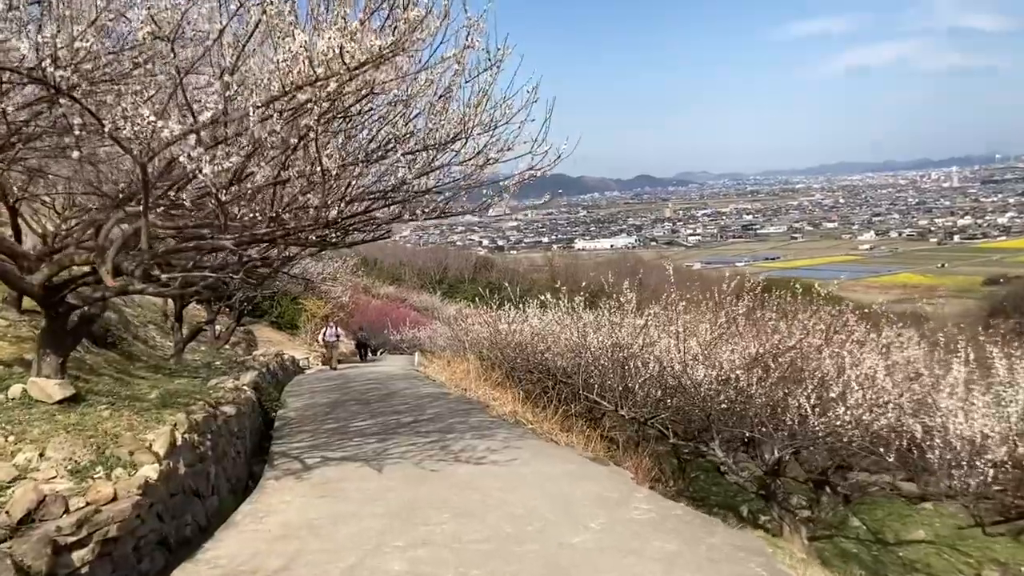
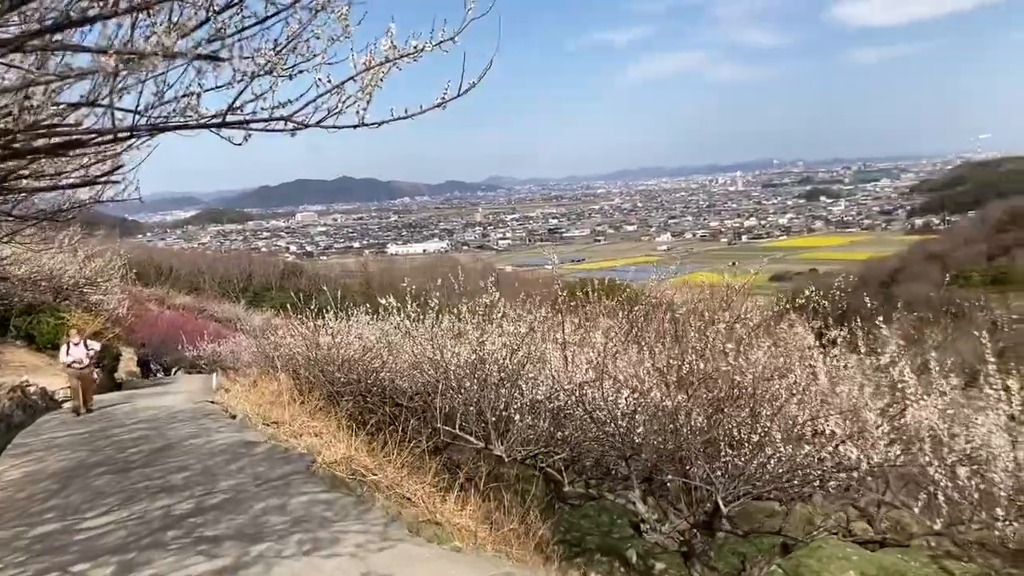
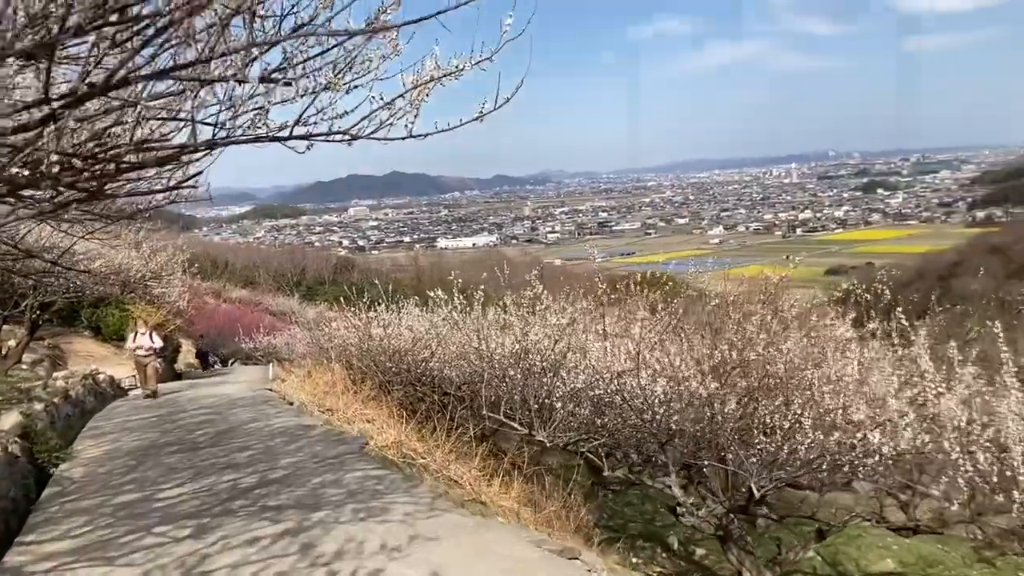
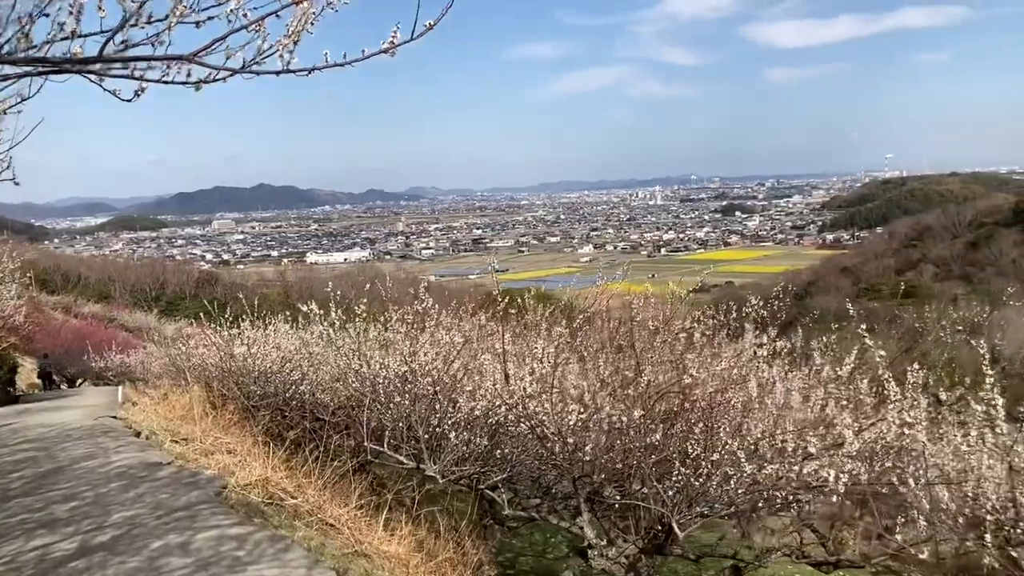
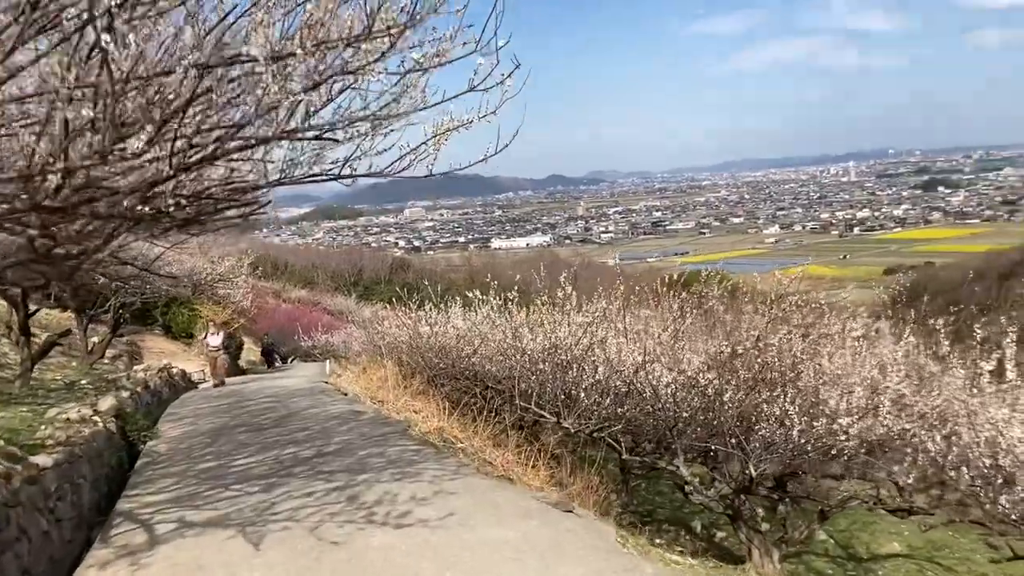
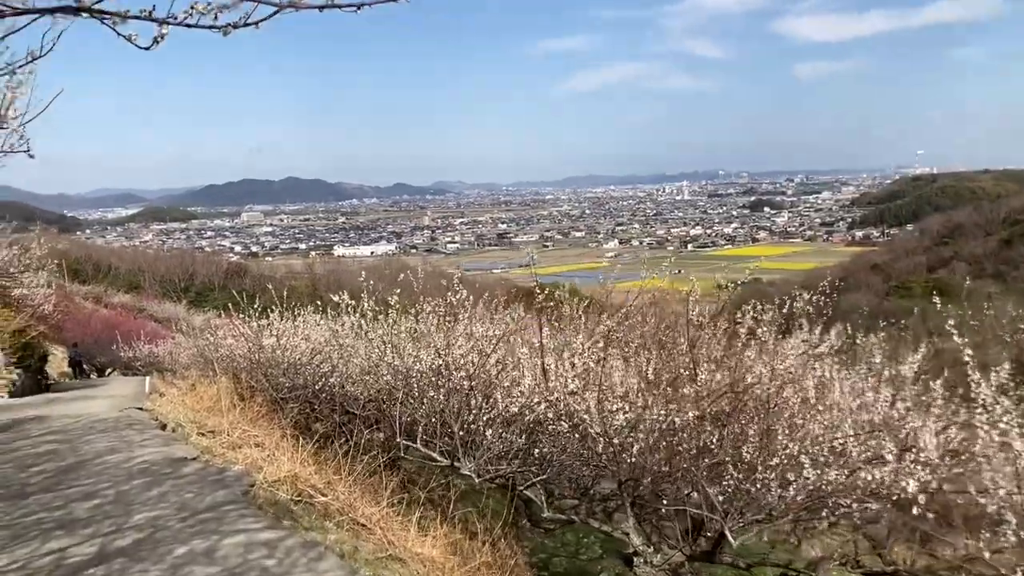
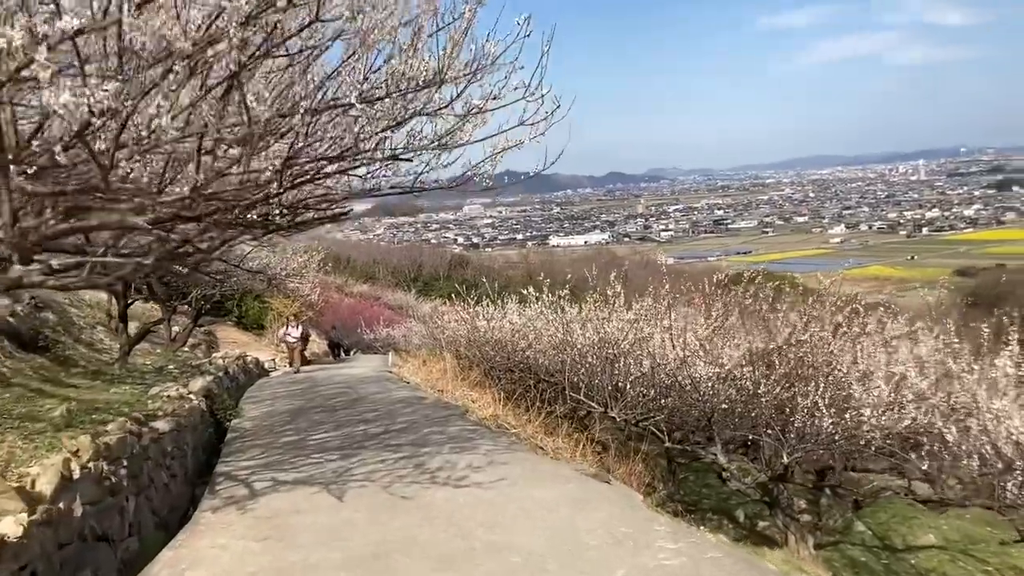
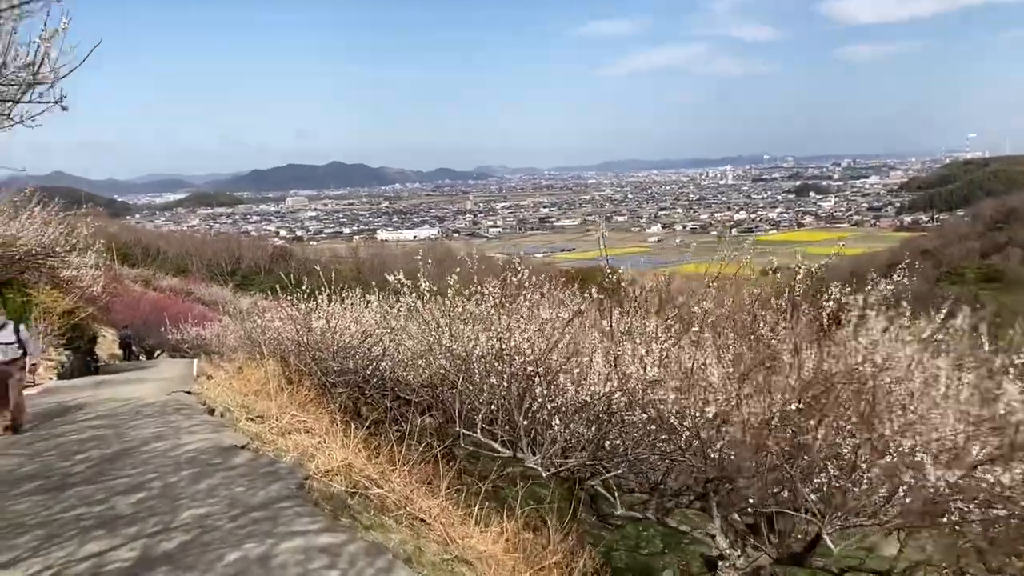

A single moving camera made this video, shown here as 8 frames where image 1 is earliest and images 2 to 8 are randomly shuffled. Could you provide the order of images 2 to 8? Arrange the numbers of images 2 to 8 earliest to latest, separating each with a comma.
7, 5, 3, 2, 4, 6, 8
